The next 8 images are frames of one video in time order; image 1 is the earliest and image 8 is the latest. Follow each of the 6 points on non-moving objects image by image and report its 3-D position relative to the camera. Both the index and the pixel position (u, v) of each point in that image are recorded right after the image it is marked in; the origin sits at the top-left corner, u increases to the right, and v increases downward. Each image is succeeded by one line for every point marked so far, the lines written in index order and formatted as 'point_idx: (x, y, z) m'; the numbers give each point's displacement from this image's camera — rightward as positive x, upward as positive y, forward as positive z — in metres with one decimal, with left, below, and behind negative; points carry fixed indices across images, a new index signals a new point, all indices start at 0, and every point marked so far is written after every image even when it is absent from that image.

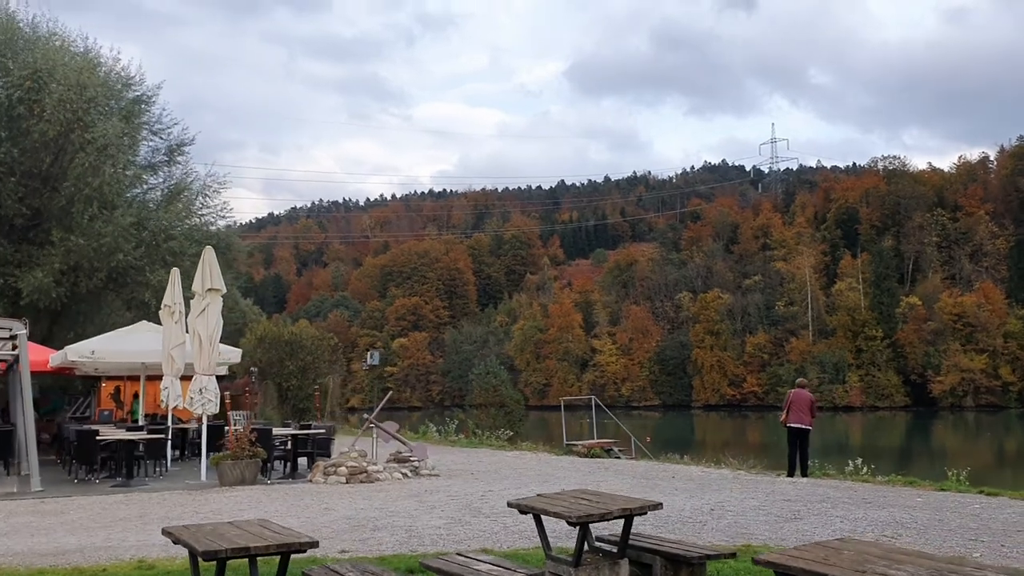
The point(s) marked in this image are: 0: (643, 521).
0: (+1.0, -1.8, +7.4) m
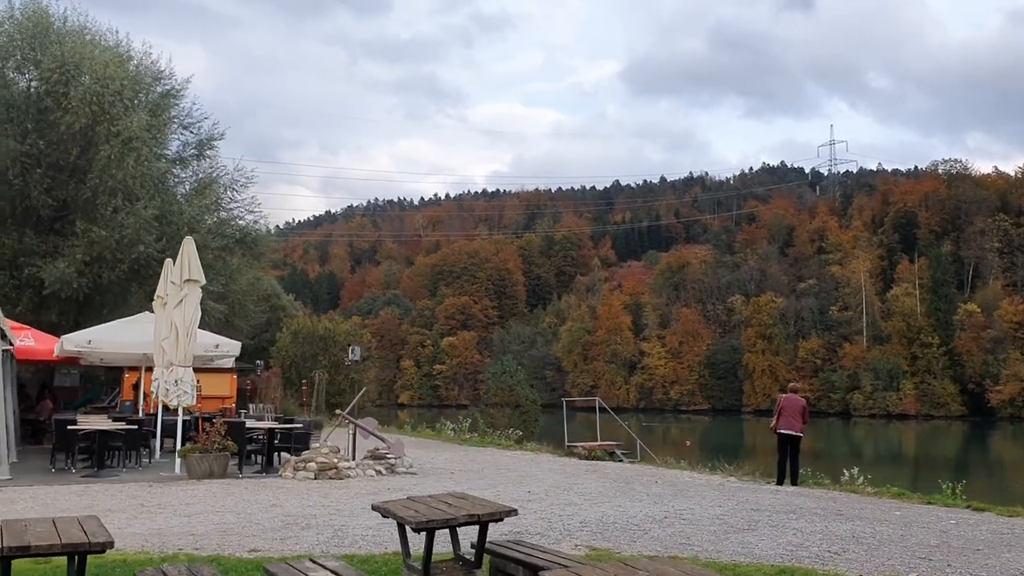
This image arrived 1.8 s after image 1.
0: (+0.5, -1.7, +7.1) m
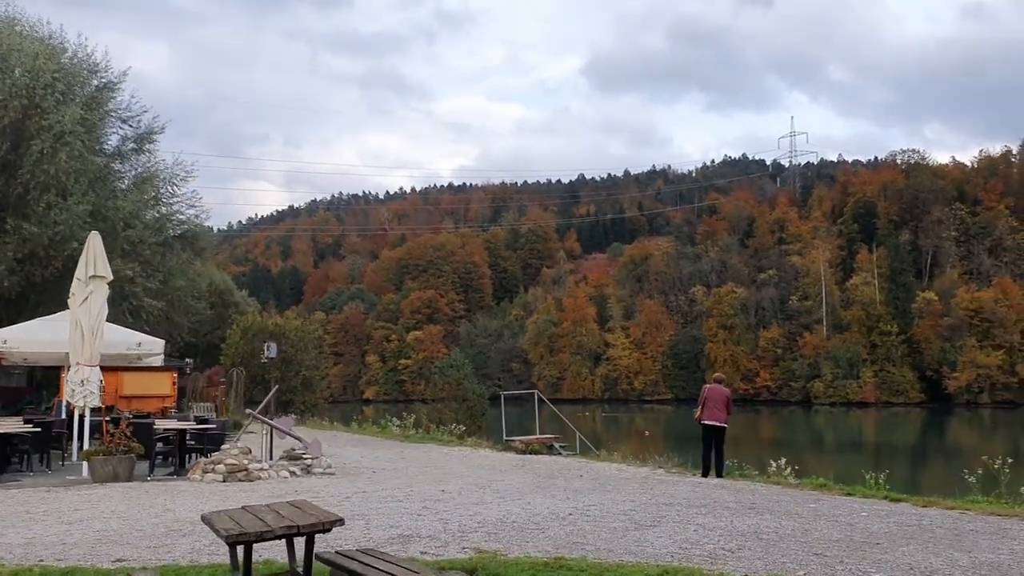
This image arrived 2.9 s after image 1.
0: (-0.2, -1.7, +6.8) m
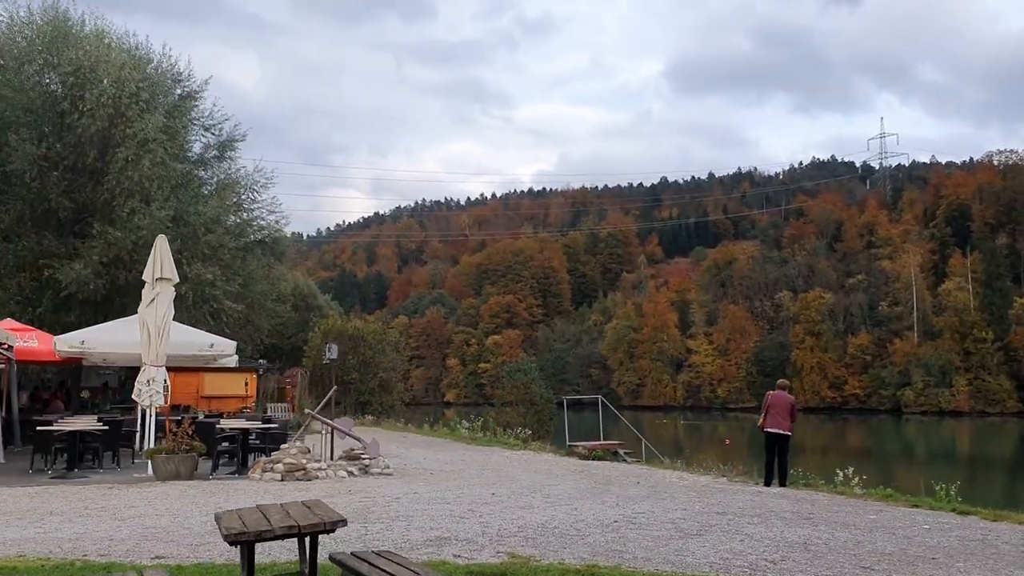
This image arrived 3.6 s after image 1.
0: (+0.1, -1.7, +6.8) m
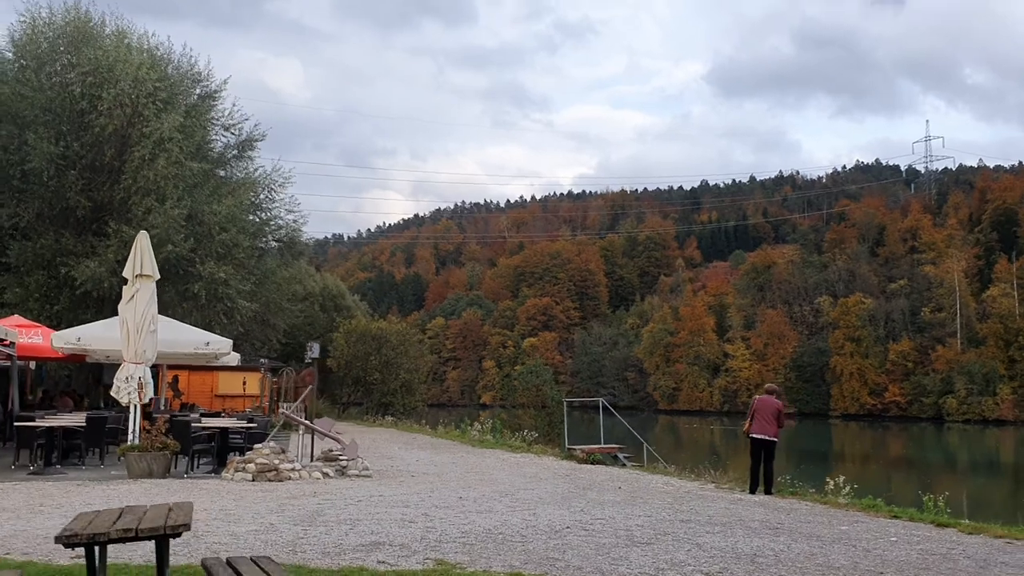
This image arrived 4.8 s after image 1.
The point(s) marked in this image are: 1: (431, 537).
0: (-0.3, -1.7, +6.5) m
1: (-0.5, -1.7, +6.5) m
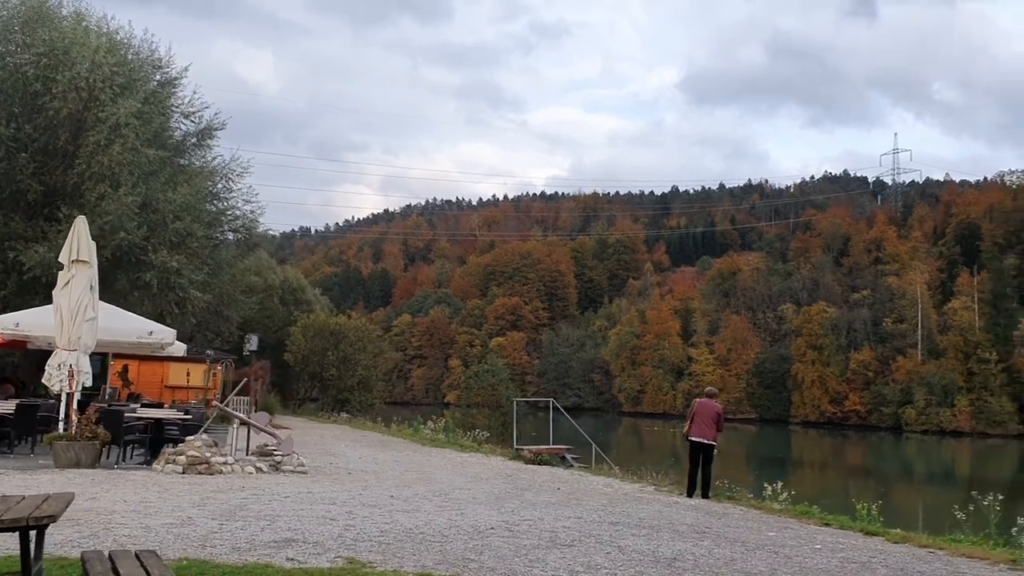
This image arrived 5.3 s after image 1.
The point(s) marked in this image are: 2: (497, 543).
0: (-0.9, -1.6, +6.4) m
1: (-1.1, -1.6, +6.4) m
2: (-0.1, -1.7, +6.4) m
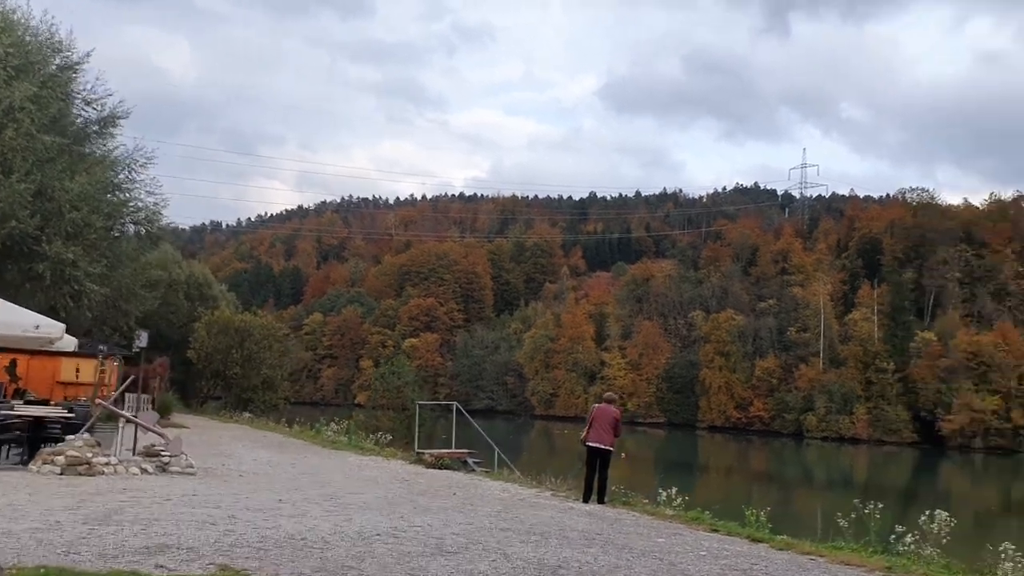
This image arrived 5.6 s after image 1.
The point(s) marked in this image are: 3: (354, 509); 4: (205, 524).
0: (-1.6, -1.6, +6.2) m
1: (-1.8, -1.6, +6.1) m
2: (-0.8, -1.7, +6.3) m
3: (-1.3, -1.9, +8.3) m
4: (-2.1, -1.6, +6.8) m
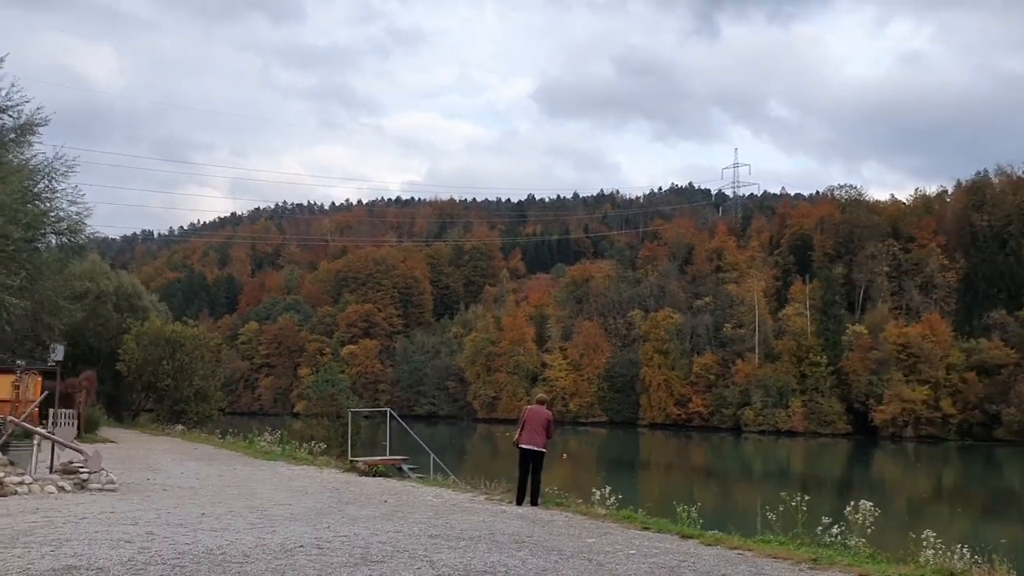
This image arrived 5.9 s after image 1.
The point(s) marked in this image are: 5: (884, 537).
0: (-2.1, -1.7, +6.0) m
1: (-2.3, -1.7, +5.9) m
2: (-1.3, -1.7, +6.1) m
3: (-1.9, -1.9, +8.1) m
4: (-2.6, -1.7, +6.6) m
5: (+5.9, -4.0, +15.5) m
